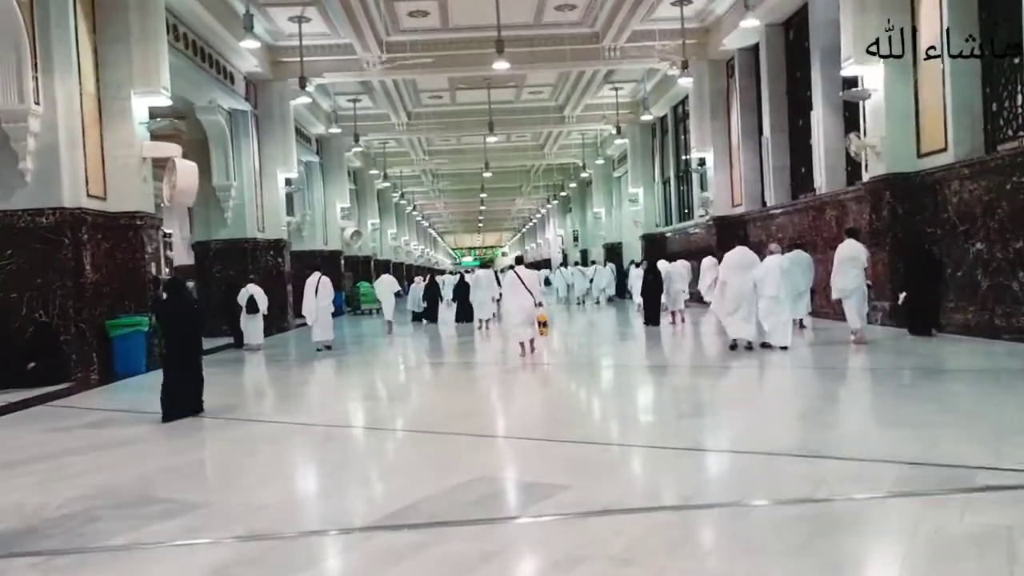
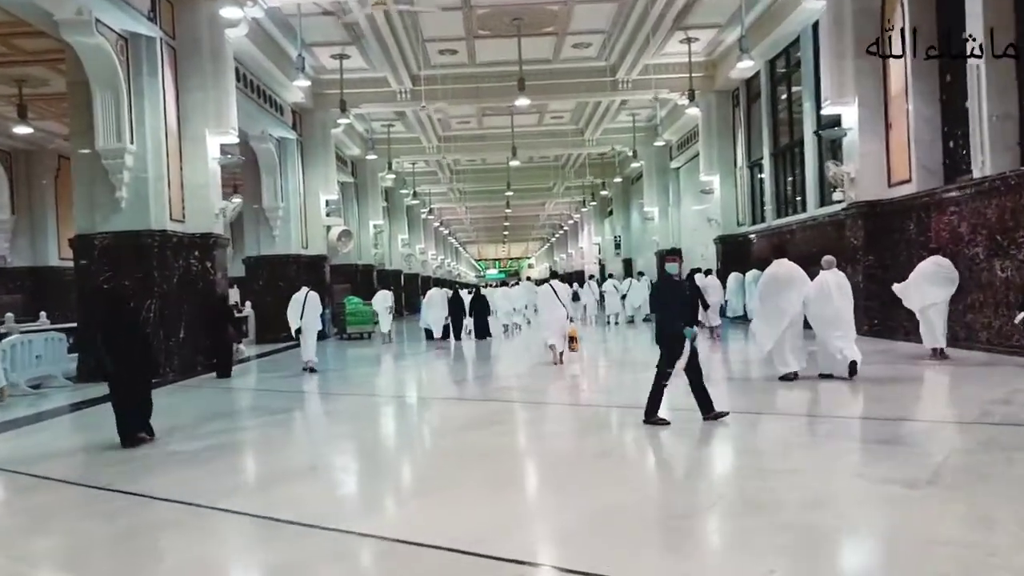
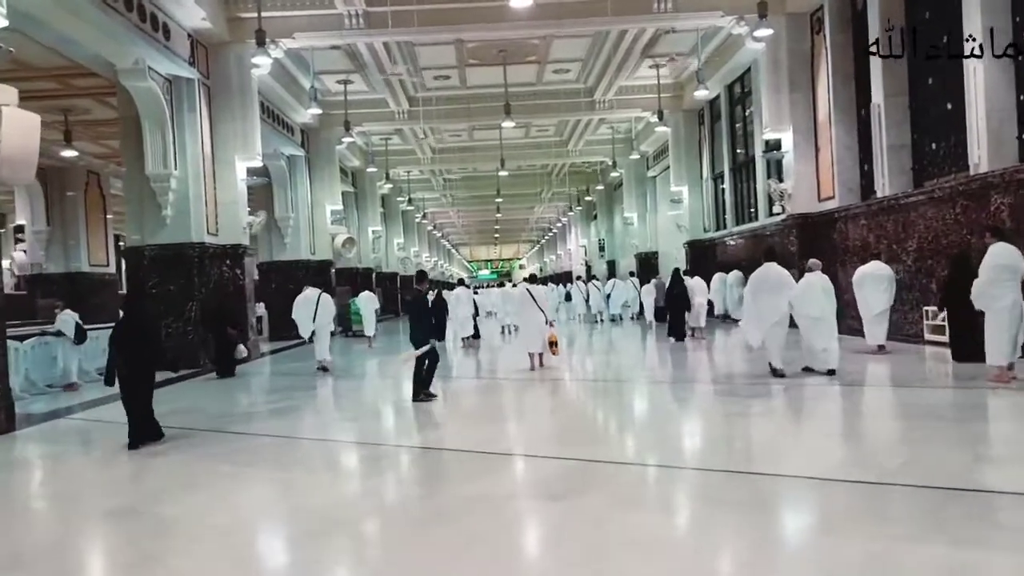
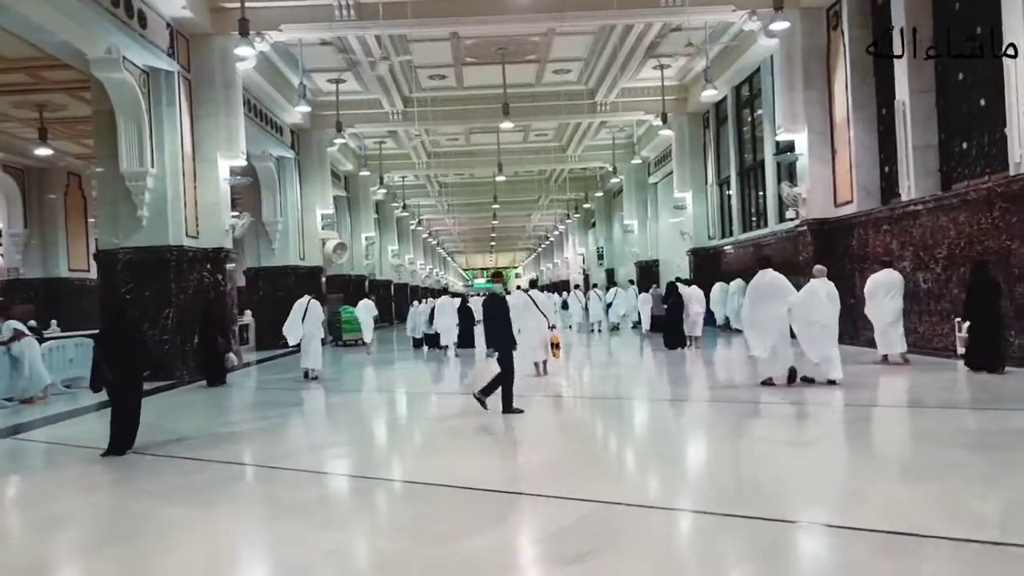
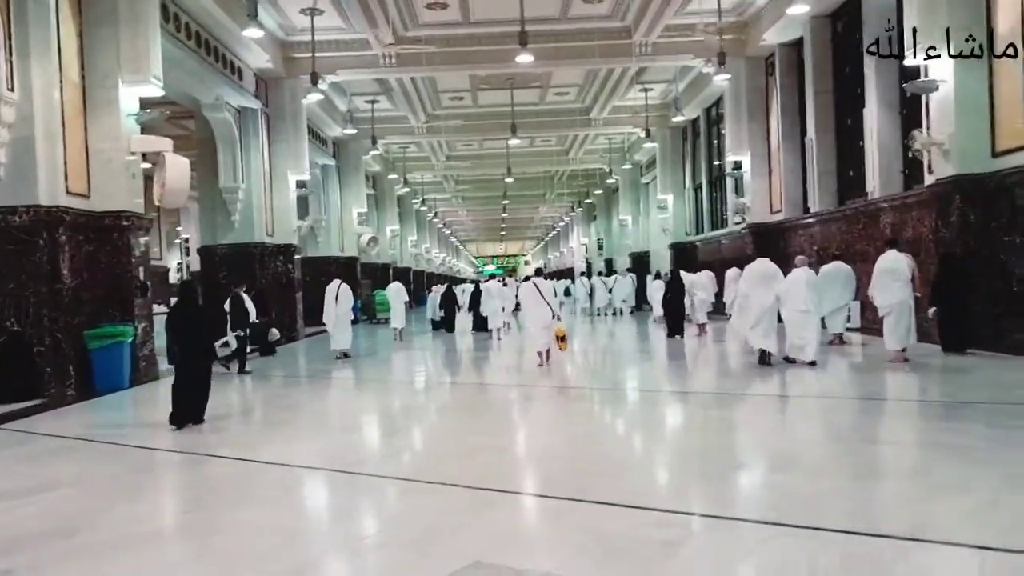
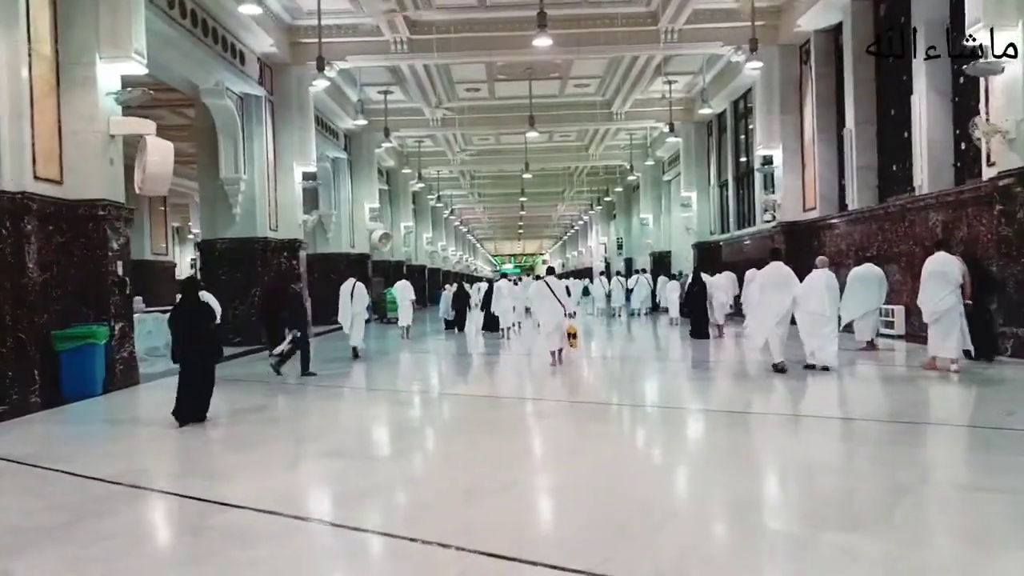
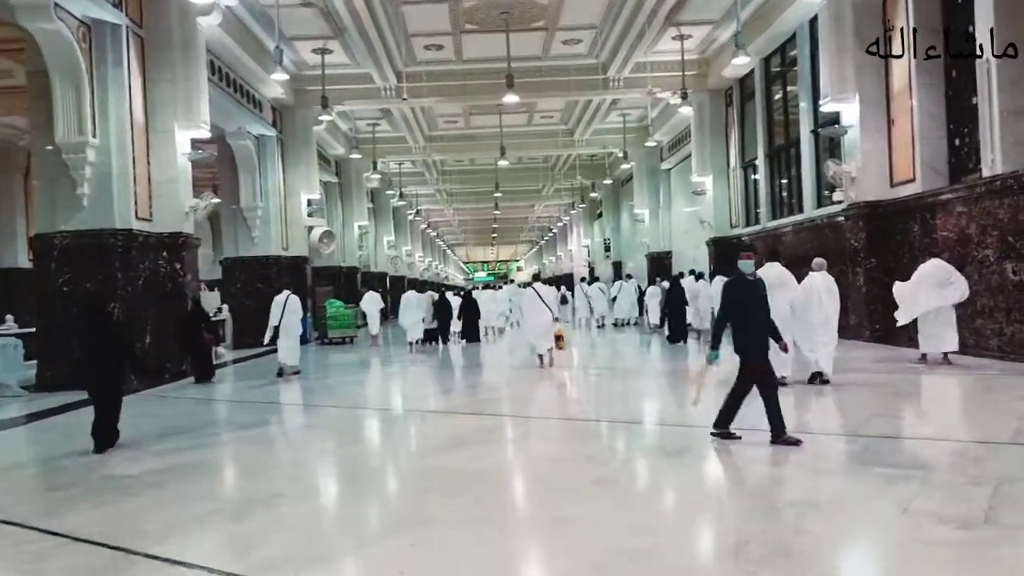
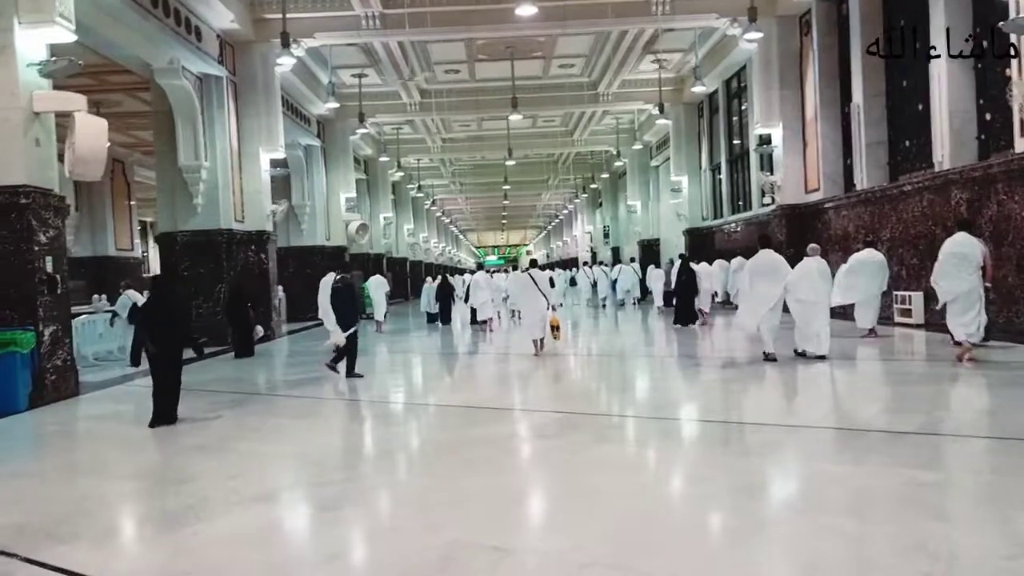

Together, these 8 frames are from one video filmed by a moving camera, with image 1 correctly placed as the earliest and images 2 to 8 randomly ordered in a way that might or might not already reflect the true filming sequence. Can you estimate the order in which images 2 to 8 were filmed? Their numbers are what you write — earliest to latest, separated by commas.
5, 6, 8, 3, 4, 2, 7
